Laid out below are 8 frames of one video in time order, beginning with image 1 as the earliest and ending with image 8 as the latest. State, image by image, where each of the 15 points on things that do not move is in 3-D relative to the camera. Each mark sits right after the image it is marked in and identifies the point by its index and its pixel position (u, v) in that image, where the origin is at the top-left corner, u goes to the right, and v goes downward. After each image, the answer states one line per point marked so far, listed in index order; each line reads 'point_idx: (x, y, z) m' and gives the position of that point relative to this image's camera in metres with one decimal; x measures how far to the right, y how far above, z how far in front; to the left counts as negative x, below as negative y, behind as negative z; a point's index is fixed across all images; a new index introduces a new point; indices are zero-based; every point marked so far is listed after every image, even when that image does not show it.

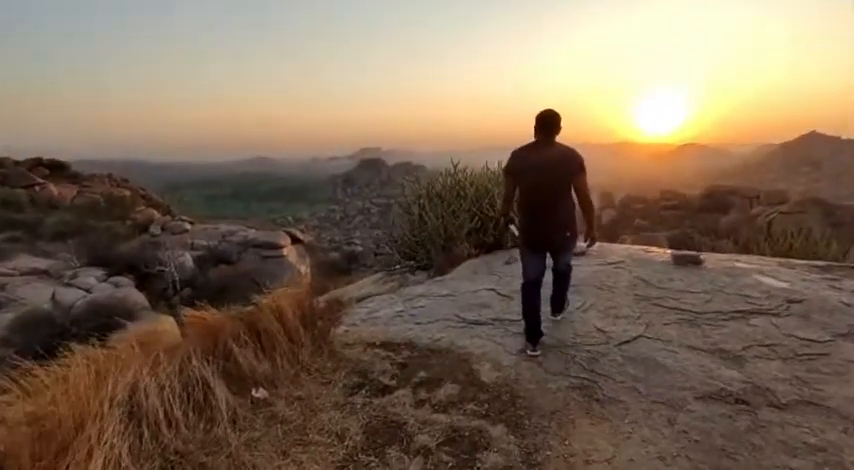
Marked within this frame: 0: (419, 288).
0: (-0.1, -0.6, +6.5) m
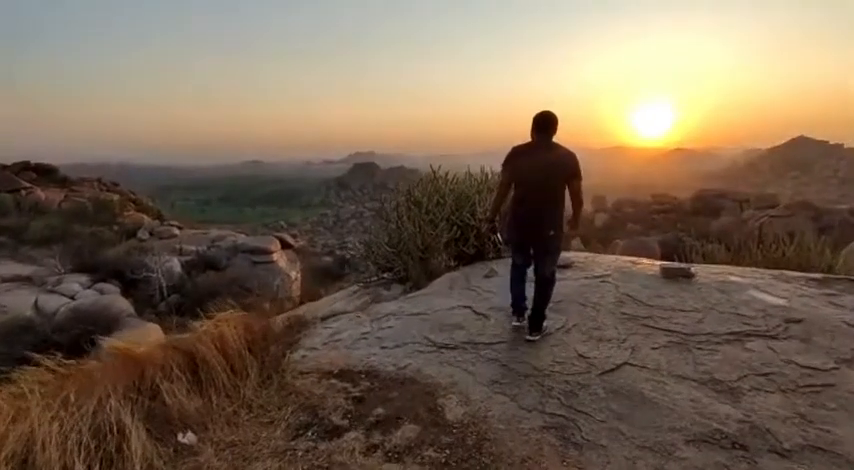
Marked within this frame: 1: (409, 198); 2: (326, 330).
0: (-0.3, -0.7, +6.0) m
1: (-0.2, +0.5, +7.9) m
2: (-0.9, -0.9, +5.7) m
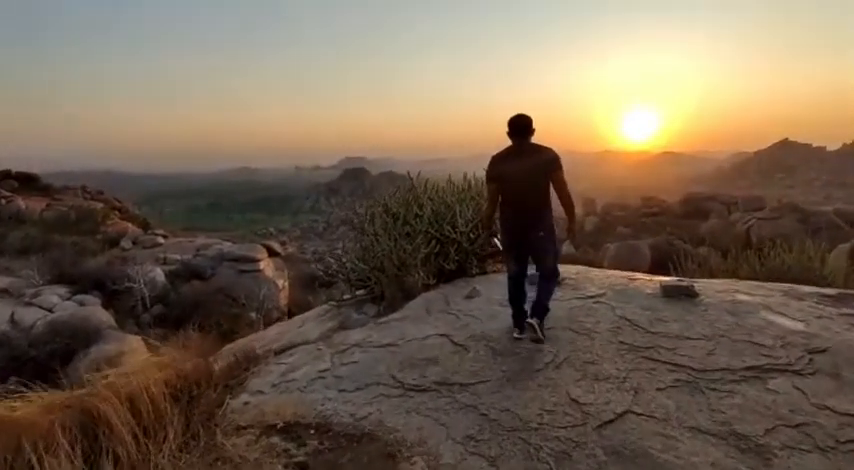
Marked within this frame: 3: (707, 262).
0: (-0.6, -0.8, +5.3) m
1: (-0.5, +0.3, +7.2) m
2: (-1.2, -1.0, +5.0) m
3: (+4.4, -0.4, +9.8) m
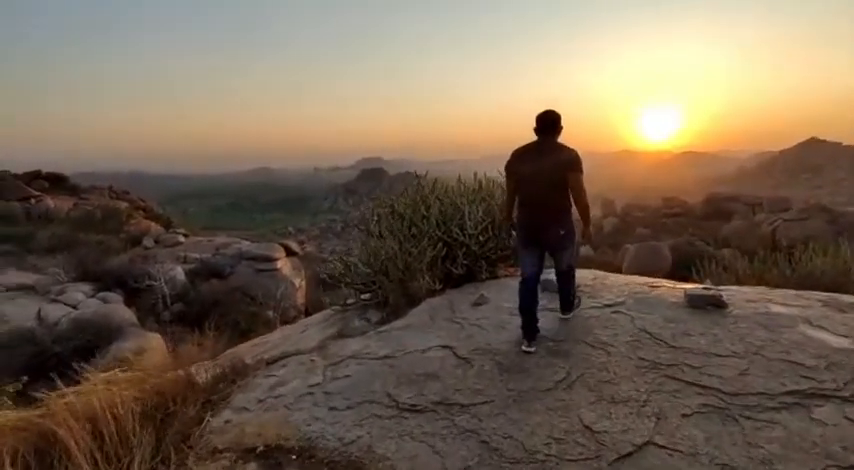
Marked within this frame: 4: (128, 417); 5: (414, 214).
0: (-0.6, -0.9, +4.9) m
1: (-0.4, +0.3, +6.8) m
2: (-1.2, -1.1, +4.6) m
3: (+4.6, -0.4, +9.3) m
4: (-1.7, -1.1, +3.6) m
5: (-0.1, +0.2, +6.7) m
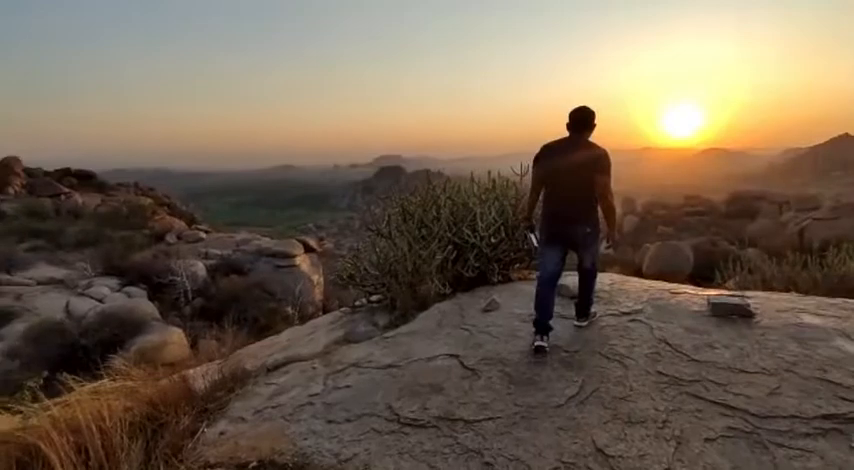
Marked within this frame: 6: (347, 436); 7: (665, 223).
0: (-0.5, -0.9, +4.7) m
1: (-0.3, +0.3, +6.6) m
2: (-1.1, -1.1, +4.4) m
3: (+4.7, -0.4, +8.9) m
4: (-1.7, -1.1, +3.4) m
5: (0.0, +0.2, +6.4) m
6: (-0.4, -1.1, +3.5) m
7: (+6.7, +0.3, +17.7) m
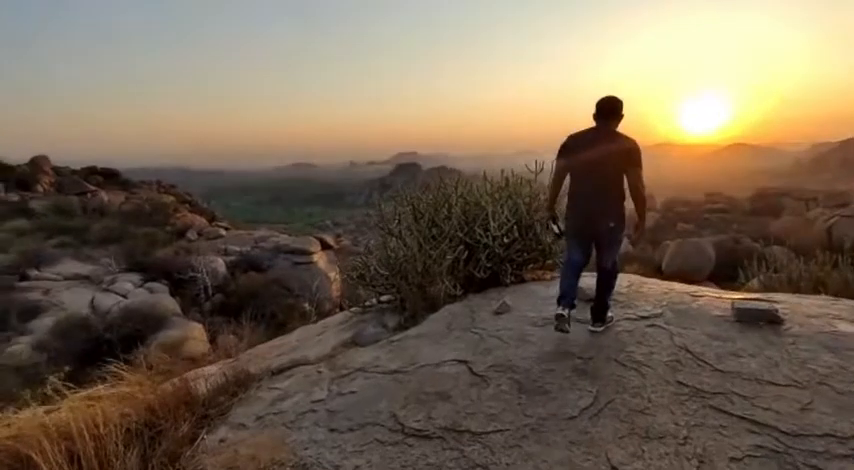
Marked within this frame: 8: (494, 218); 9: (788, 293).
0: (-0.4, -0.9, +4.6) m
1: (-0.2, +0.3, +6.4) m
2: (-1.1, -1.1, +4.3) m
3: (+4.9, -0.4, +8.6) m
4: (-1.7, -1.1, +3.3) m
5: (+0.1, +0.2, +6.3) m
6: (-0.4, -1.1, +3.4) m
7: (+7.1, +0.4, +17.4) m
8: (+0.6, +0.2, +6.0) m
9: (+3.1, -0.5, +5.5) m
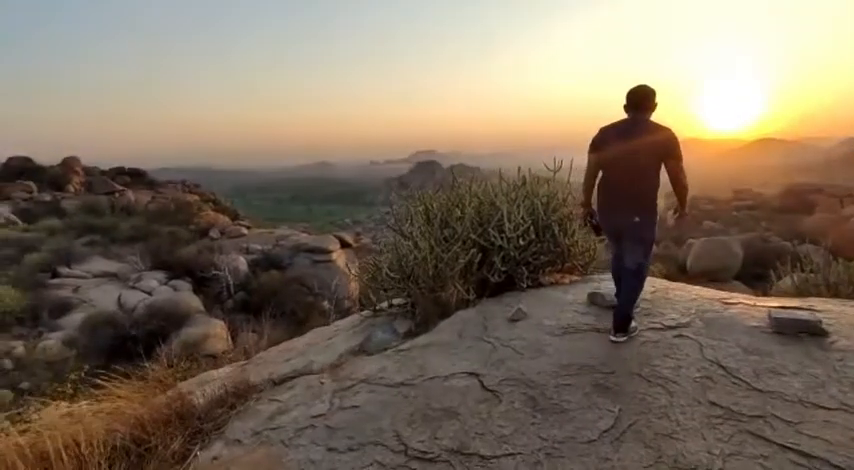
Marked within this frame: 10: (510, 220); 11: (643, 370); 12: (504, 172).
0: (-0.4, -0.9, +4.3) m
1: (0.0, +0.3, +6.2) m
2: (-1.0, -1.1, +4.0) m
3: (+5.1, -0.4, +8.2) m
4: (-1.7, -1.1, +3.1) m
5: (+0.2, +0.2, +6.0) m
6: (-0.4, -1.2, +3.1) m
7: (+7.6, +0.4, +16.9) m
8: (+0.8, +0.2, +5.7) m
9: (+3.2, -0.5, +5.1) m
10: (+0.8, +0.1, +5.7) m
11: (+1.2, -0.8, +3.5) m
12: (+0.8, +0.7, +6.5) m
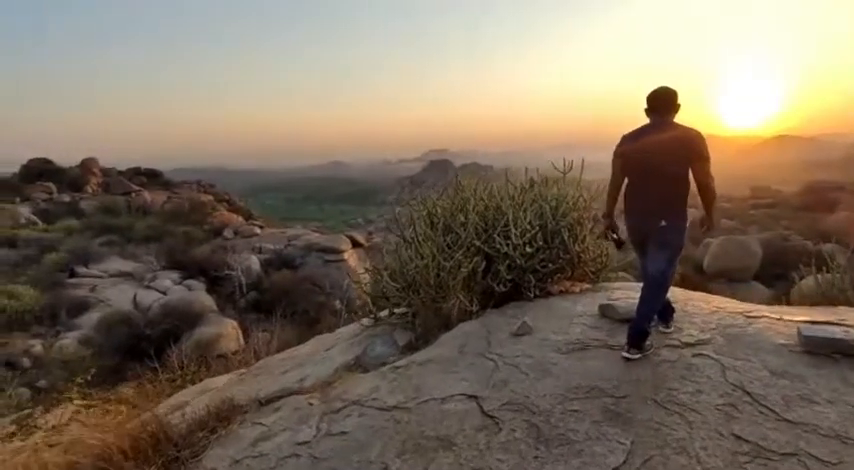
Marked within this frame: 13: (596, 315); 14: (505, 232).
0: (-0.4, -1.0, +4.0) m
1: (0.0, +0.2, +5.8) m
2: (-1.0, -1.2, +3.7) m
3: (+5.2, -0.4, +7.7) m
4: (-1.7, -1.2, +2.8) m
5: (+0.2, +0.1, +5.6) m
6: (-0.4, -1.2, +2.8) m
7: (+7.8, +0.4, +16.4) m
8: (+0.8, +0.1, +5.4) m
9: (+3.2, -0.6, +4.8) m
10: (+0.8, +0.1, +5.4) m
11: (+1.2, -0.8, +3.2) m
12: (+0.8, +0.6, +6.2) m
13: (+1.2, -0.6, +4.5) m
14: (+0.7, 0.0, +5.4) m
